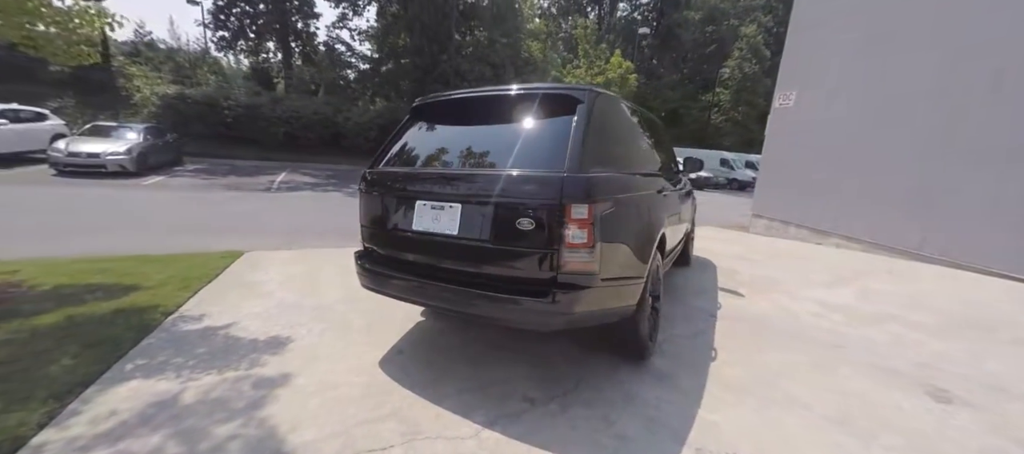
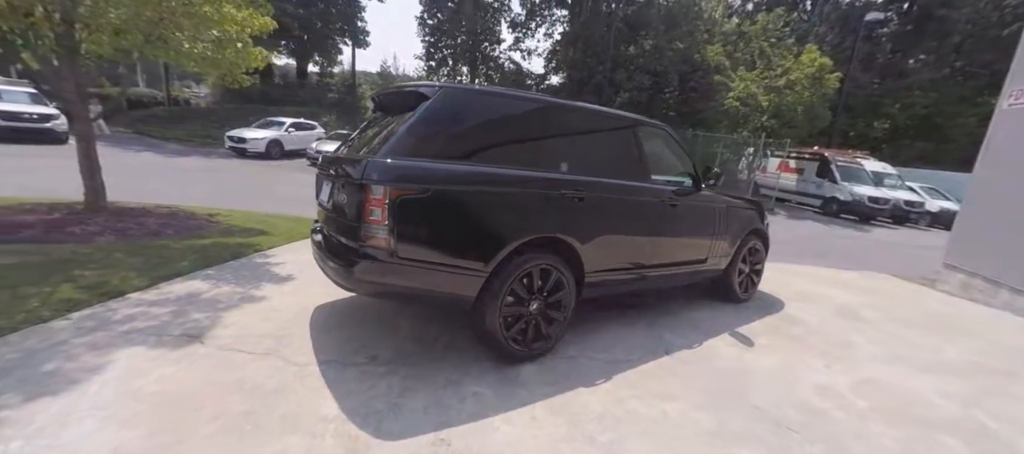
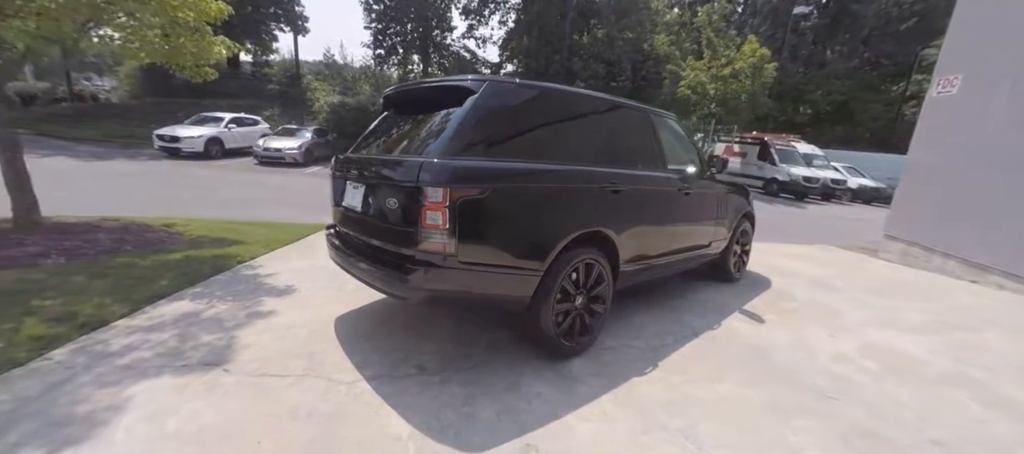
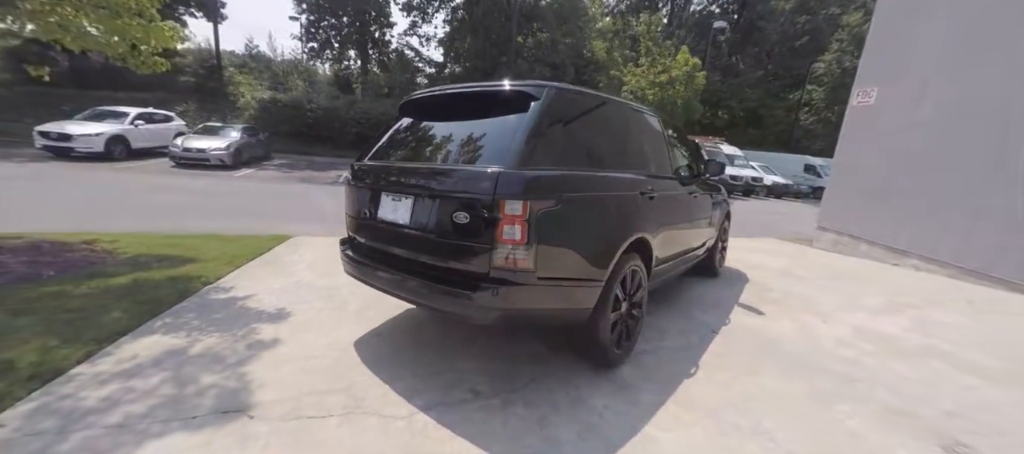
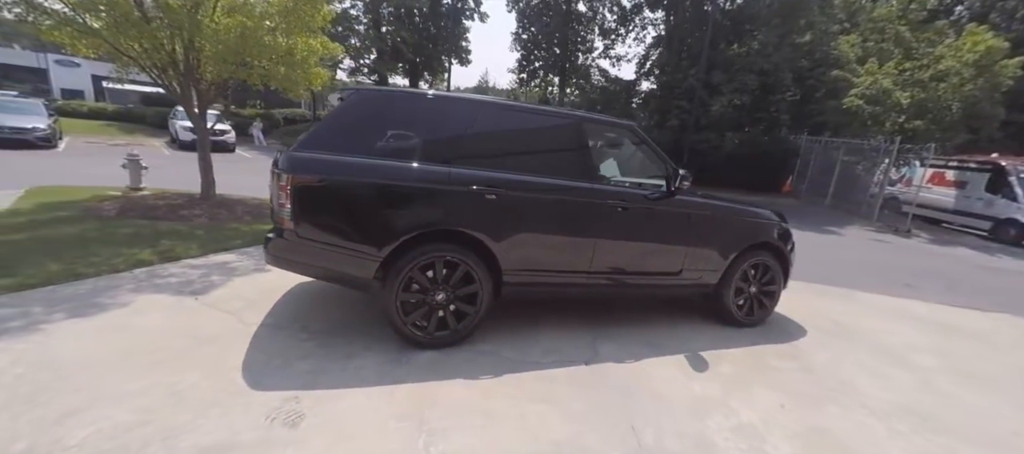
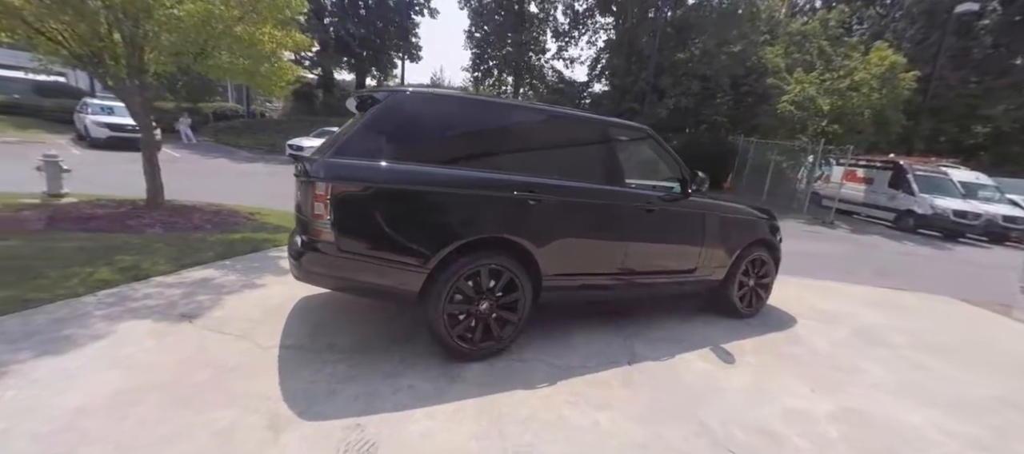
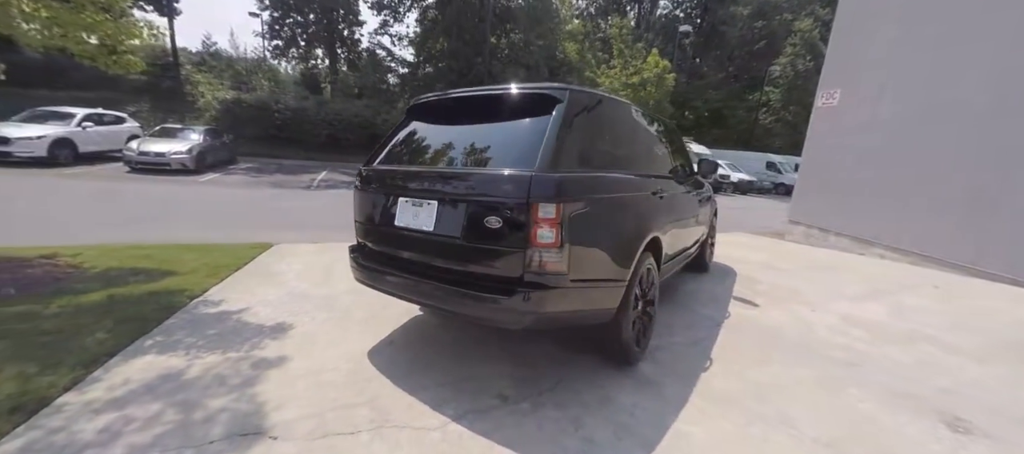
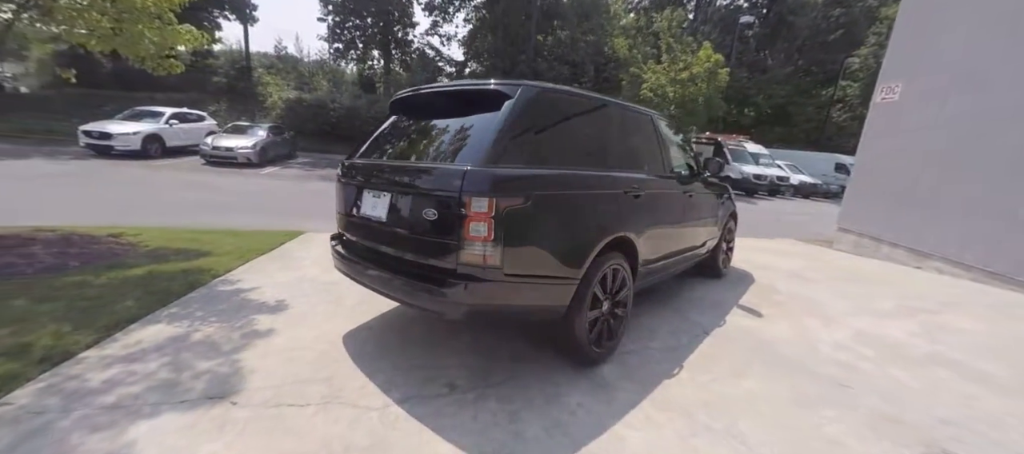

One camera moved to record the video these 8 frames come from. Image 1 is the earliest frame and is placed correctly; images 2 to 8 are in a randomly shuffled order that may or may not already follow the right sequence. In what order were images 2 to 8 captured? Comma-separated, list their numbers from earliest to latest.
7, 4, 8, 3, 2, 6, 5
